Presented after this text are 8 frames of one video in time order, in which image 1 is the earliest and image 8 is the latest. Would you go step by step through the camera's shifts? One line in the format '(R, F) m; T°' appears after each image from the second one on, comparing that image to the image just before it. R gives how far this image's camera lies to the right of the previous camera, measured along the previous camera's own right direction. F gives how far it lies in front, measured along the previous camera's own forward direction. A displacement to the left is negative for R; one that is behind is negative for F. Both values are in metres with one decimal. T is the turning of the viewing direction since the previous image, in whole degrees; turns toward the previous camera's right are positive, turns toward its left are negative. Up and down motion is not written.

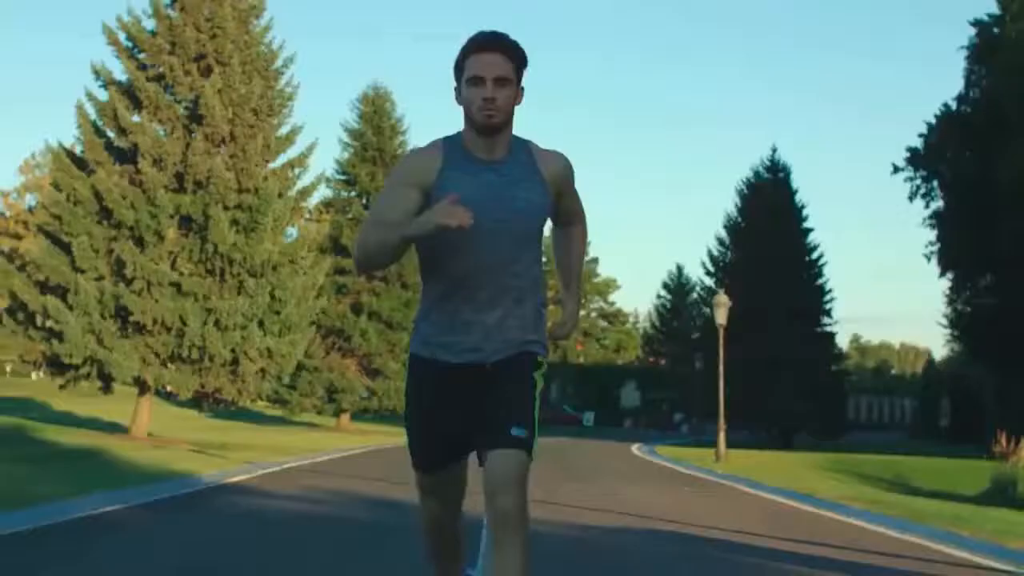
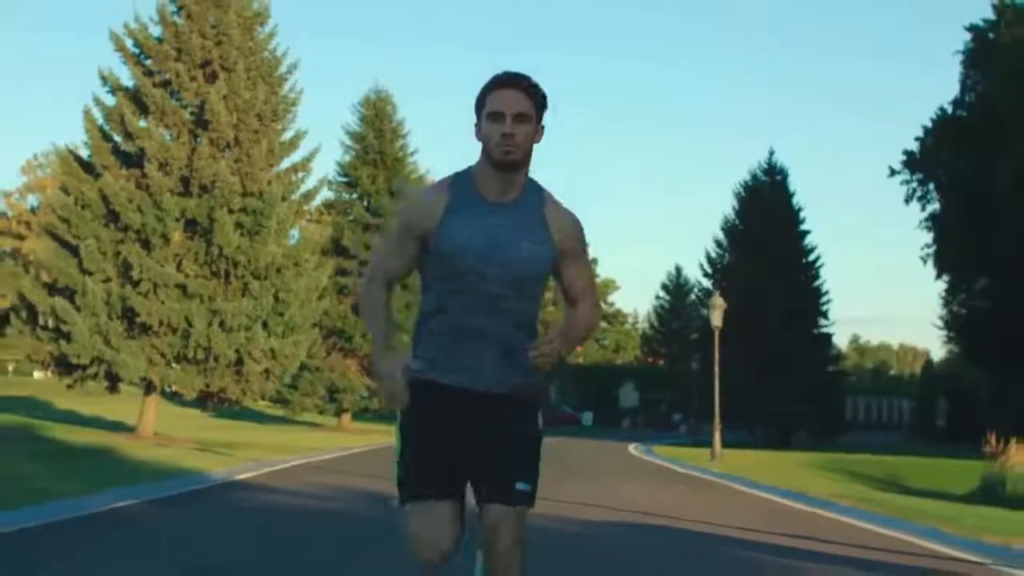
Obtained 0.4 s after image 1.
(0.0, -0.6) m; 0°
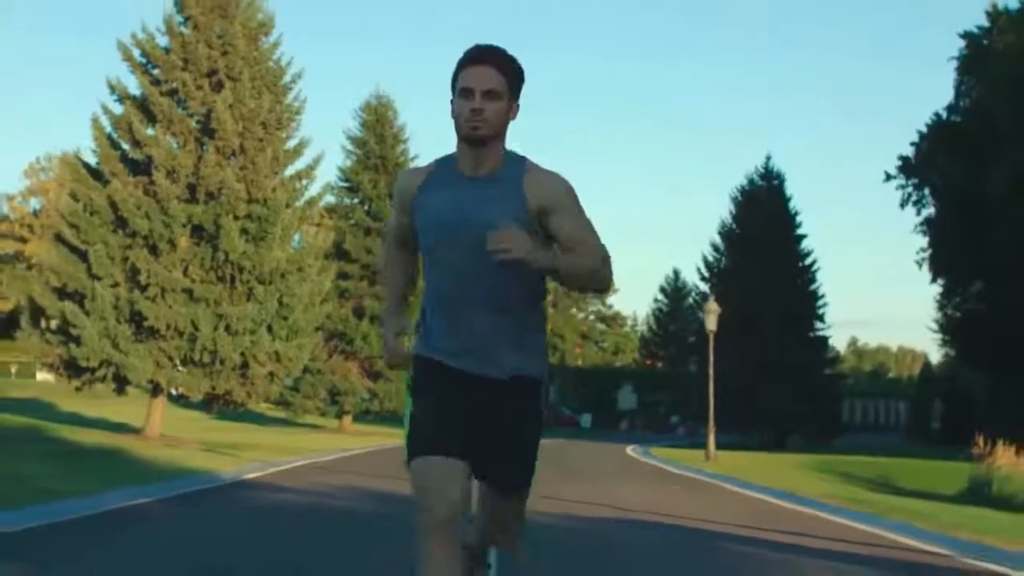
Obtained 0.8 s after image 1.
(0.0, -0.7) m; 0°
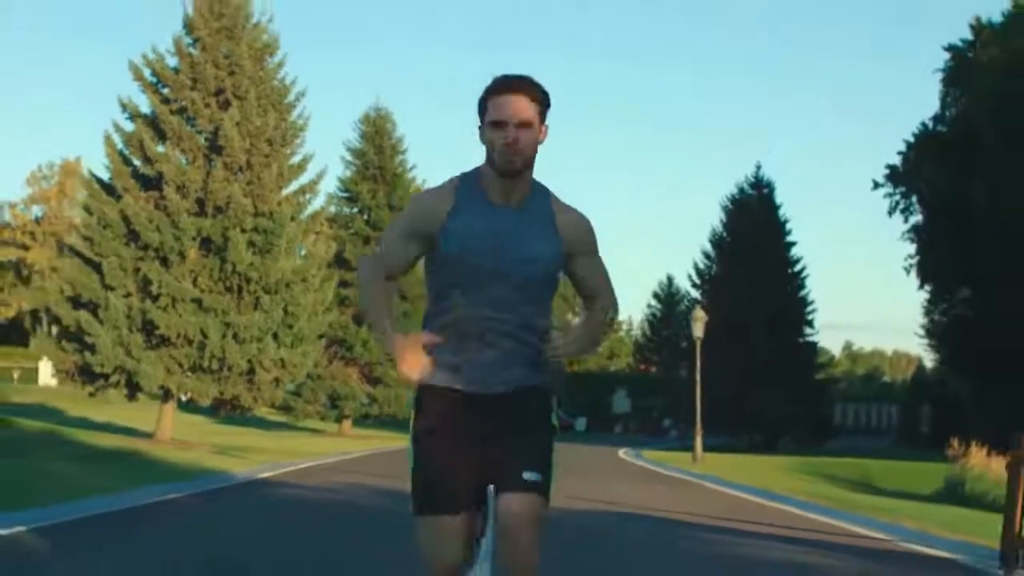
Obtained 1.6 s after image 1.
(0.0, -1.5) m; 0°
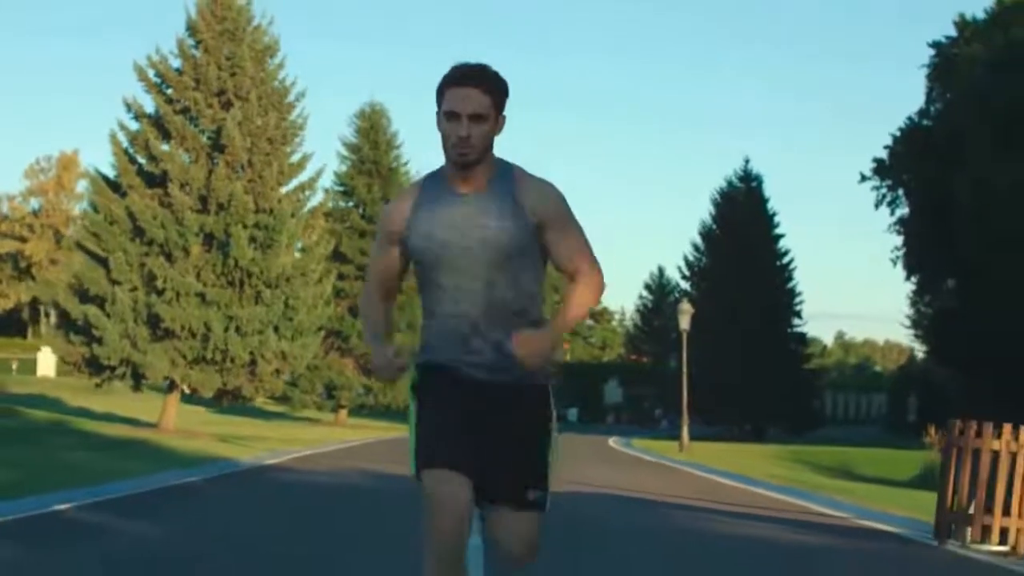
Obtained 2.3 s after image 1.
(0.0, -1.2) m; 0°
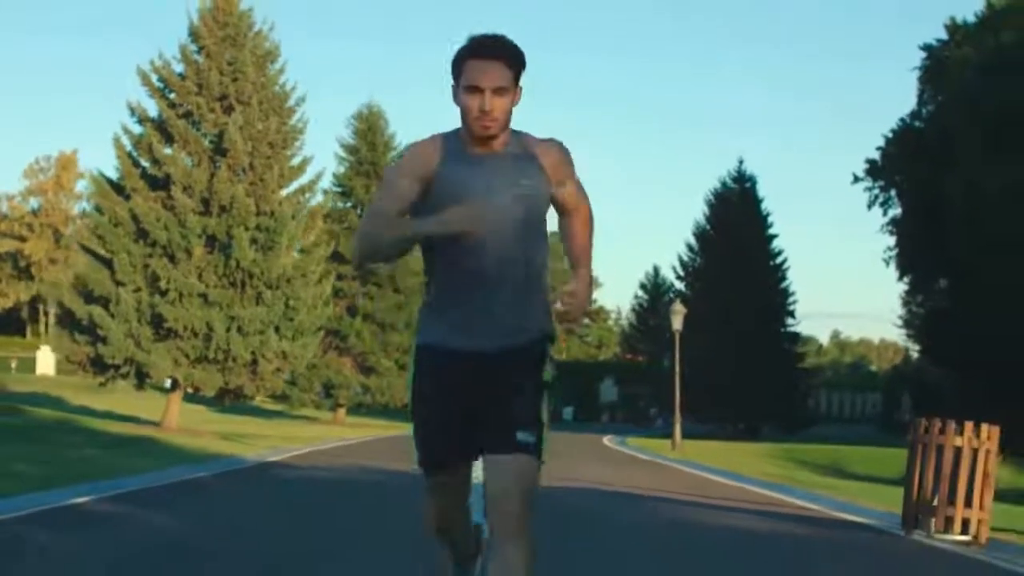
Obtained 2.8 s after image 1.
(0.0, -0.7) m; 0°
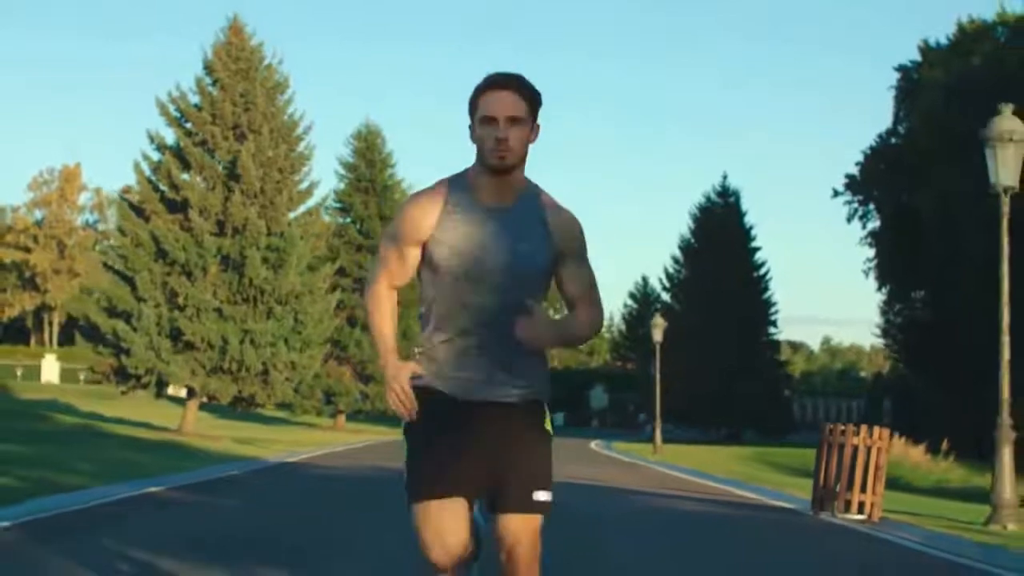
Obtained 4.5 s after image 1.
(0.0, -2.9) m; 0°
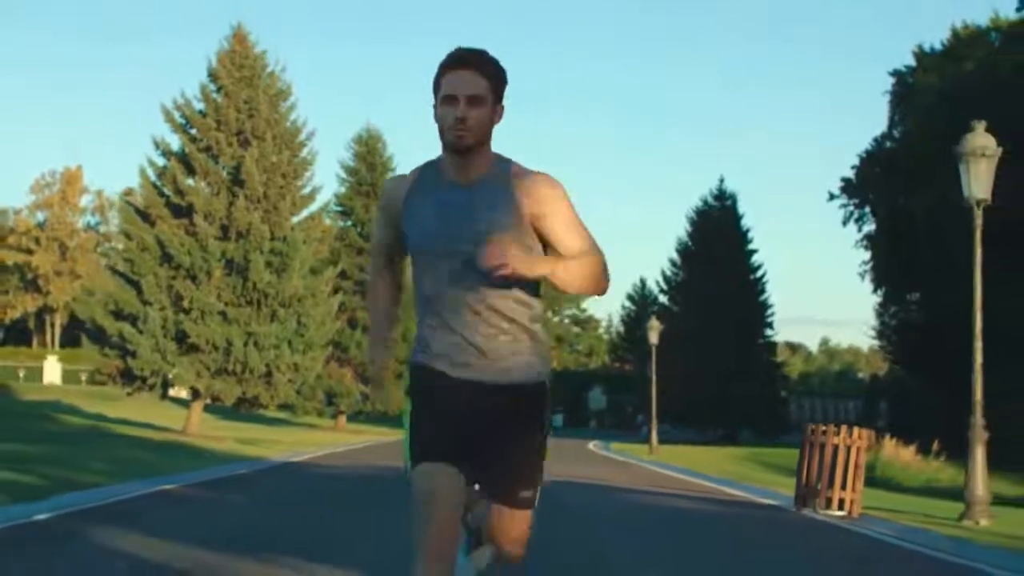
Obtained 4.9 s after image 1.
(0.0, -0.8) m; 0°
